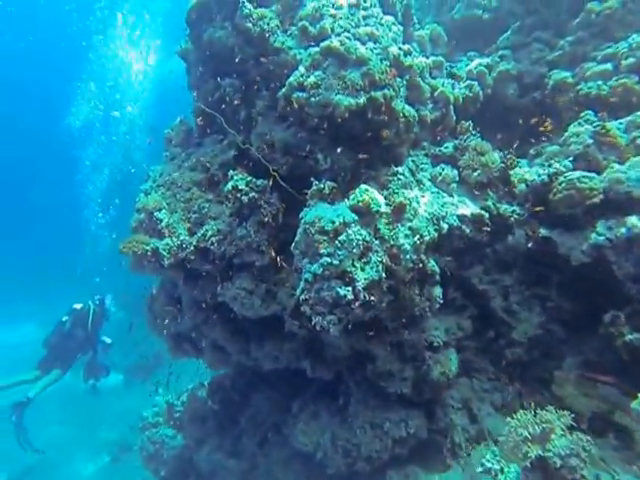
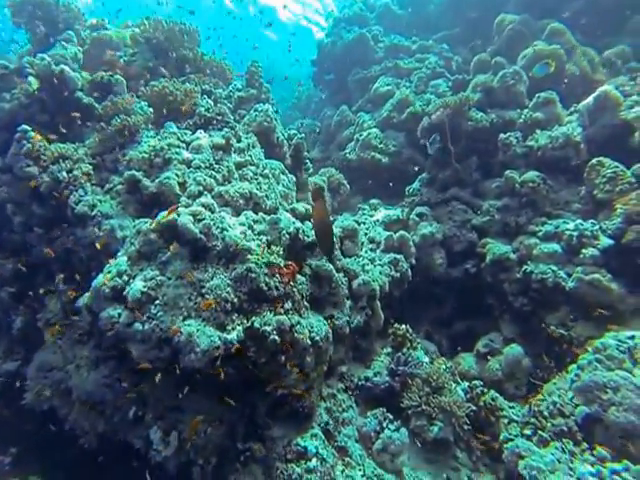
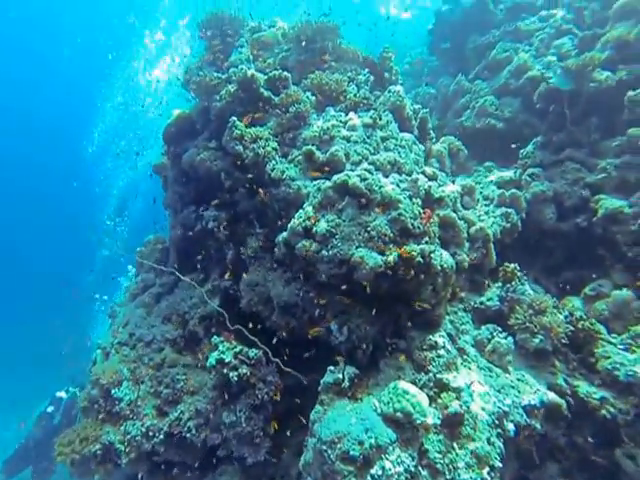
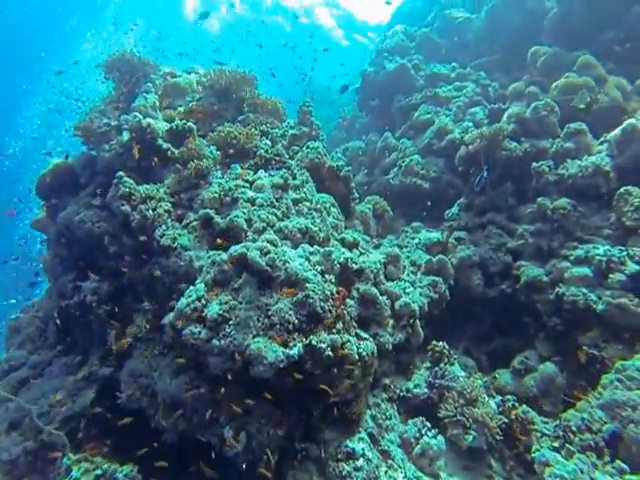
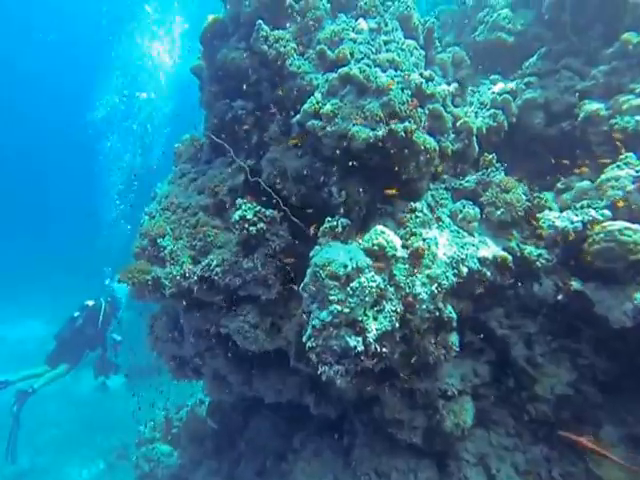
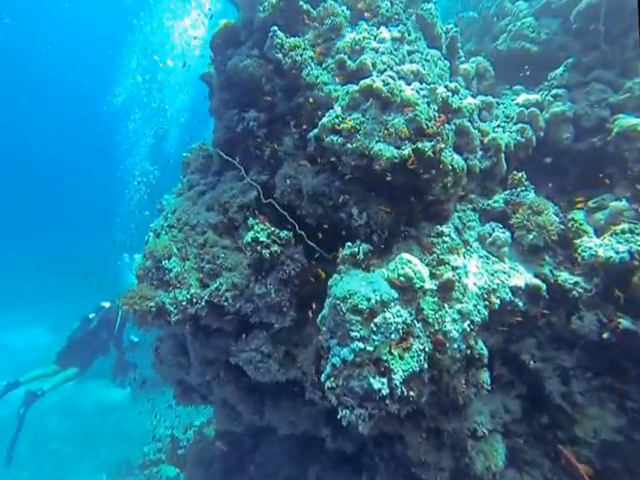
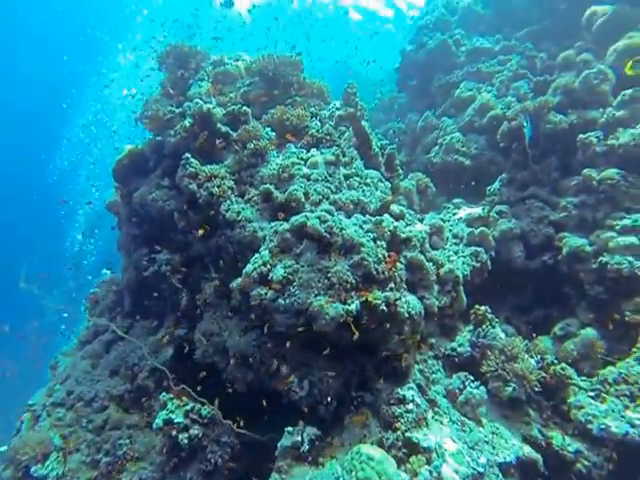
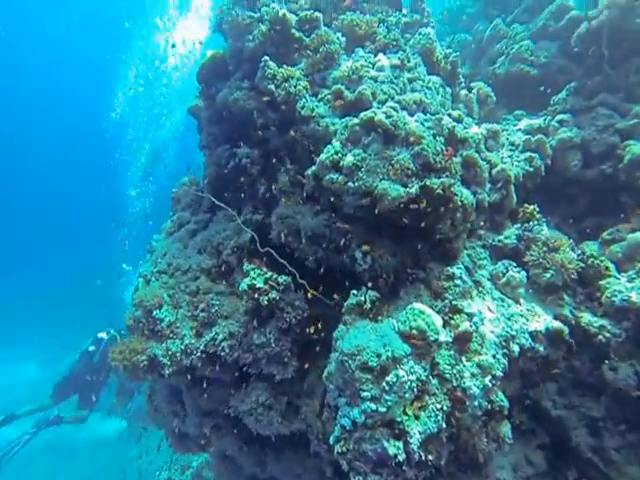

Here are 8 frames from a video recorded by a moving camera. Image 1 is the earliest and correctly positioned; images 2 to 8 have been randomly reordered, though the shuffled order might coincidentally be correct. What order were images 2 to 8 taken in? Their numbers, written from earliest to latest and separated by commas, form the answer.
5, 6, 8, 3, 7, 4, 2
